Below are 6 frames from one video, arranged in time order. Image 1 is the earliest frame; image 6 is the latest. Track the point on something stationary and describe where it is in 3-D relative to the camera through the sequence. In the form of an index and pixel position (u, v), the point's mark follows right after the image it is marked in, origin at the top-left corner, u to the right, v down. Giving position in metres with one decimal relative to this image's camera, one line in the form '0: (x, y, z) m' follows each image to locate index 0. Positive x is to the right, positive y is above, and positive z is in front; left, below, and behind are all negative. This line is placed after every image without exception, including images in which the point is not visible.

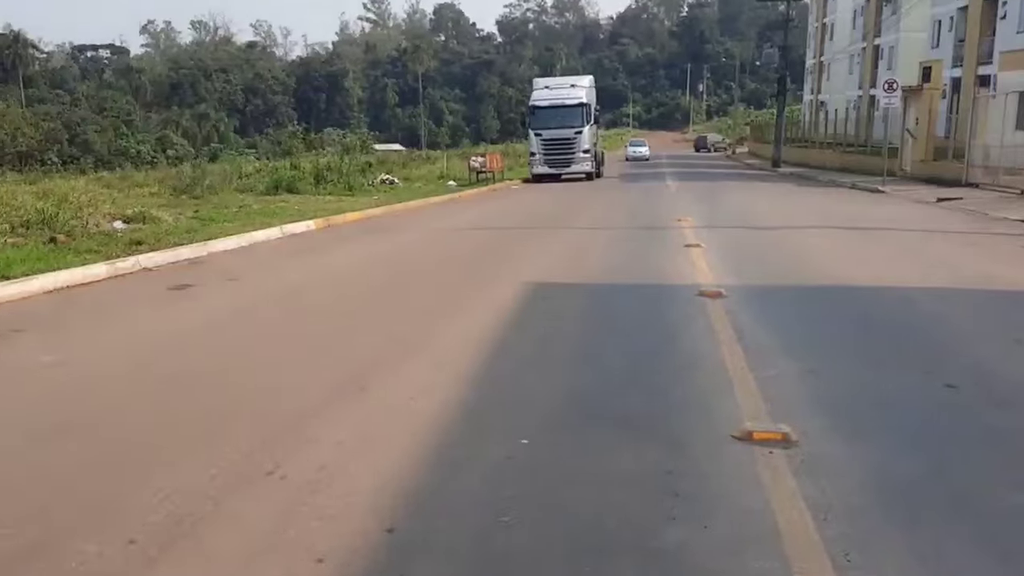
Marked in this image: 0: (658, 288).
0: (+1.6, 0.0, +9.6) m
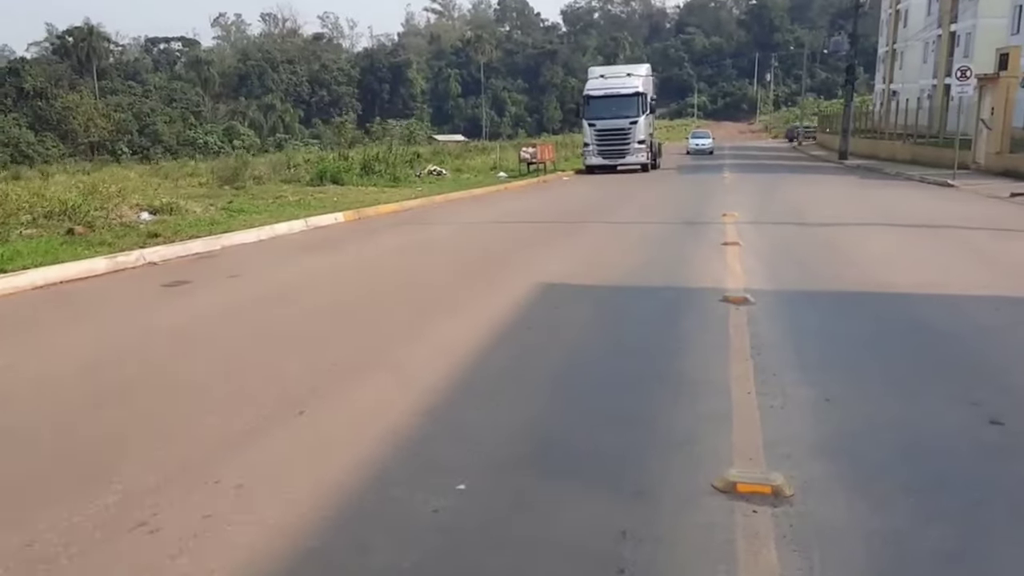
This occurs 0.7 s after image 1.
0: (+1.6, -0.1, +8.8) m
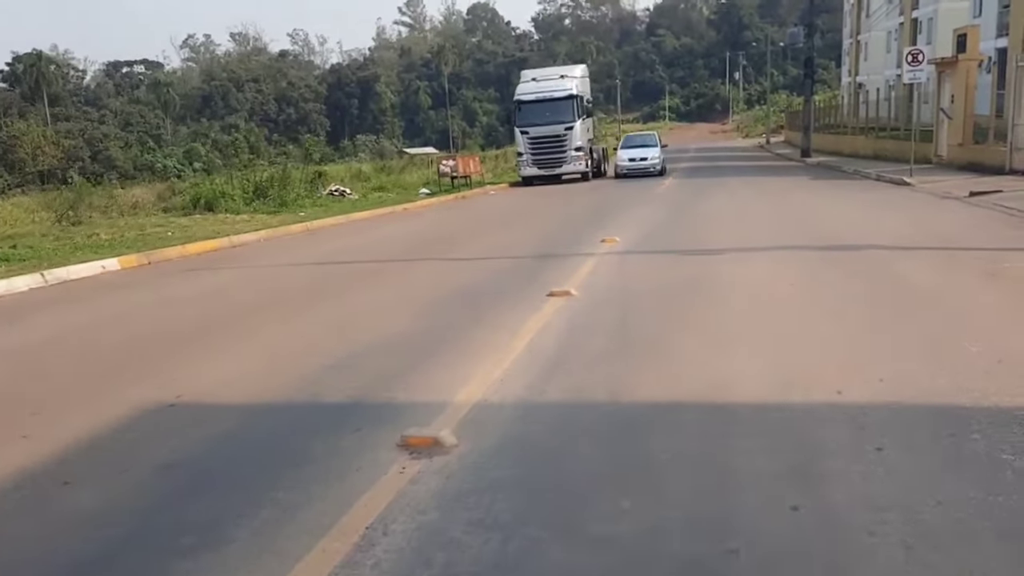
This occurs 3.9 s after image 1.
0: (-0.9, -0.8, +5.1) m
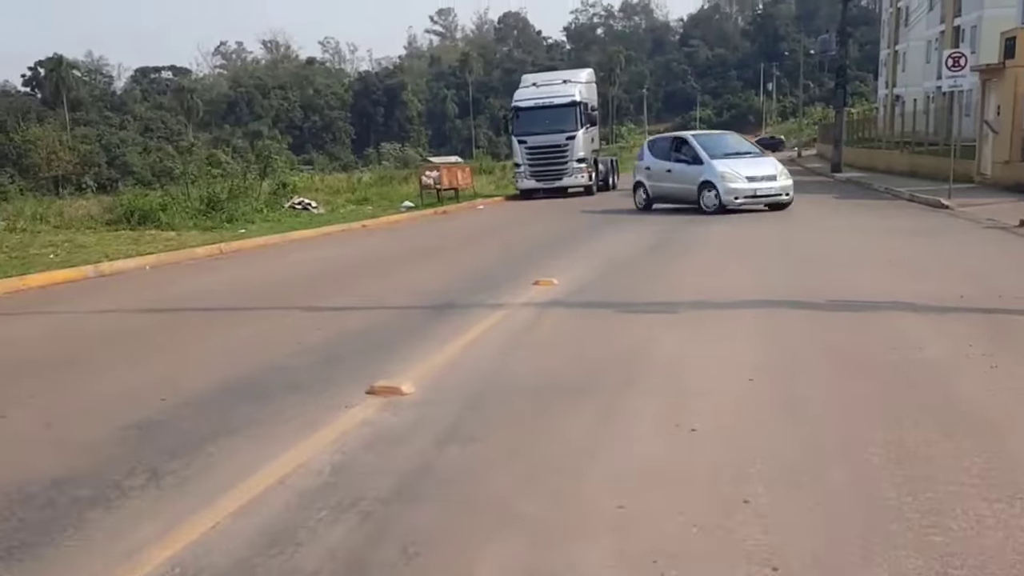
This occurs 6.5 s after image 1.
0: (-2.4, -1.3, +1.8) m
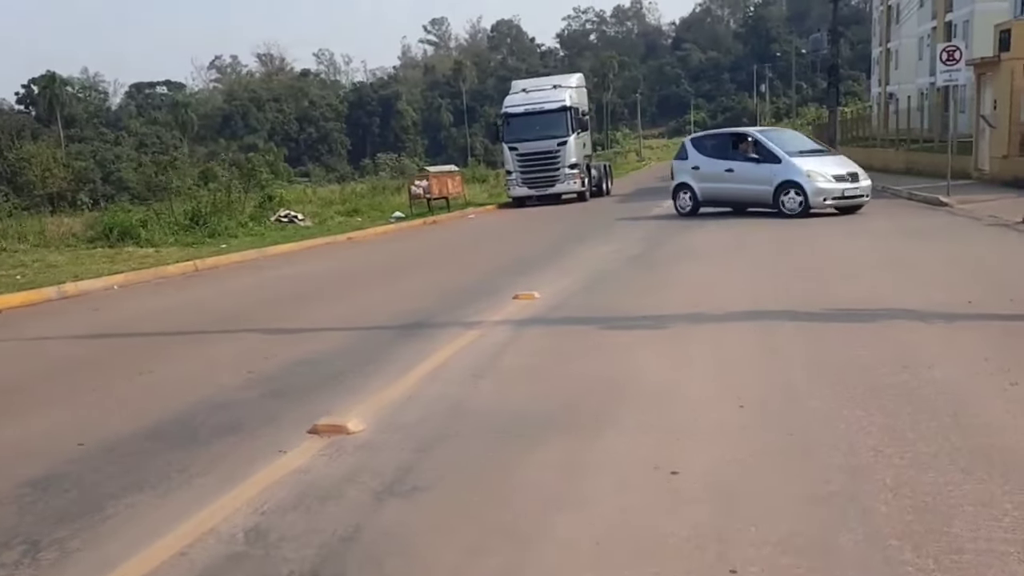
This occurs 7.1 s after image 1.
0: (-2.6, -1.5, +1.2) m
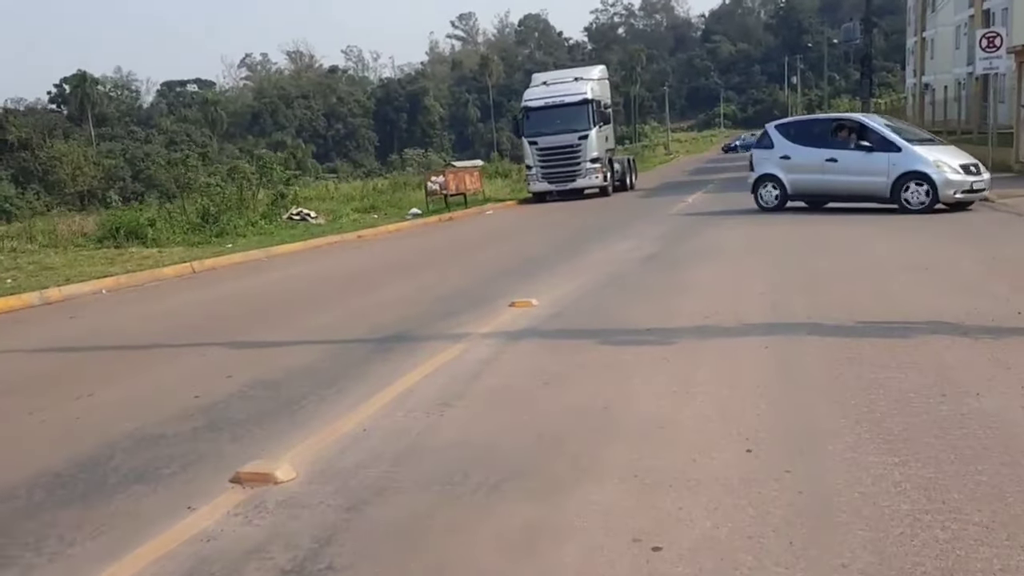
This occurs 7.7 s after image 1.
0: (-2.9, -1.6, +0.4) m
